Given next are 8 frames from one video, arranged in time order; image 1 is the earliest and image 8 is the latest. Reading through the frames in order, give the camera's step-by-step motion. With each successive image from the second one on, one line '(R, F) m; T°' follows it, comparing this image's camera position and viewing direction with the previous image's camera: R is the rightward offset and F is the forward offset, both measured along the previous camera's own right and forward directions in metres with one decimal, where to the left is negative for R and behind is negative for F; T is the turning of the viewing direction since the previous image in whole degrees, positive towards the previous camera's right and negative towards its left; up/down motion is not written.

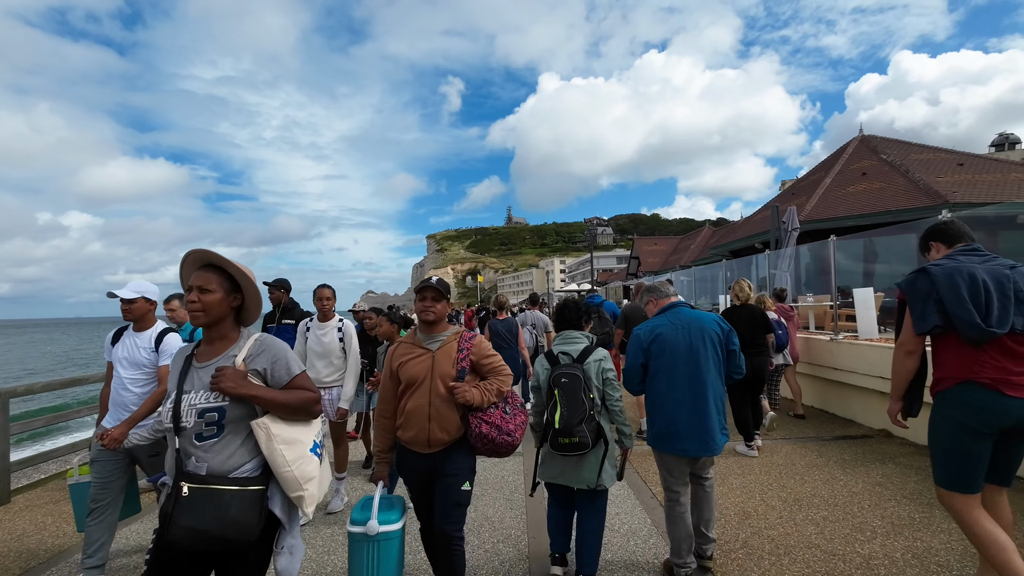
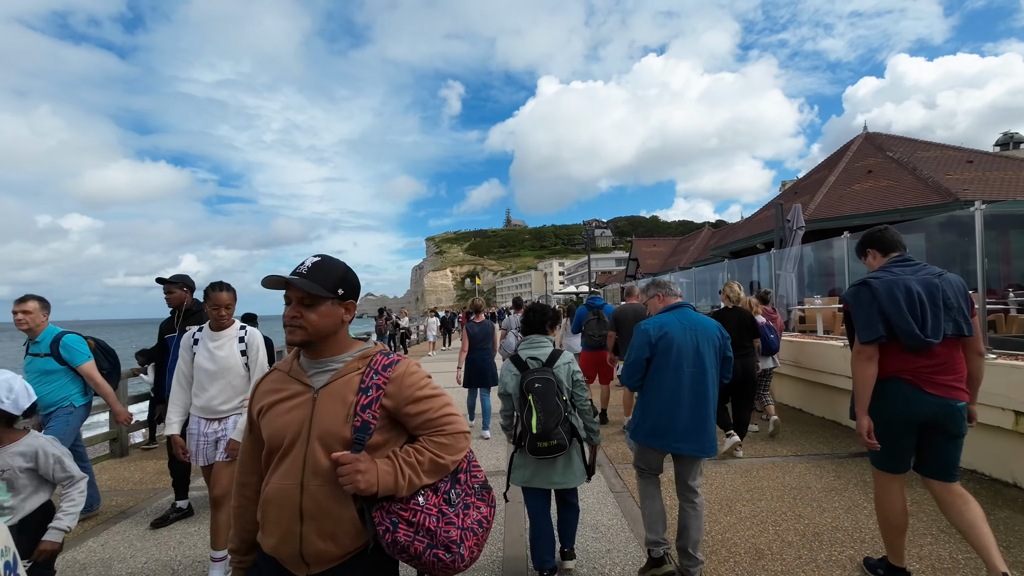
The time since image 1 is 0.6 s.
(+0.2, +0.5) m; 0°
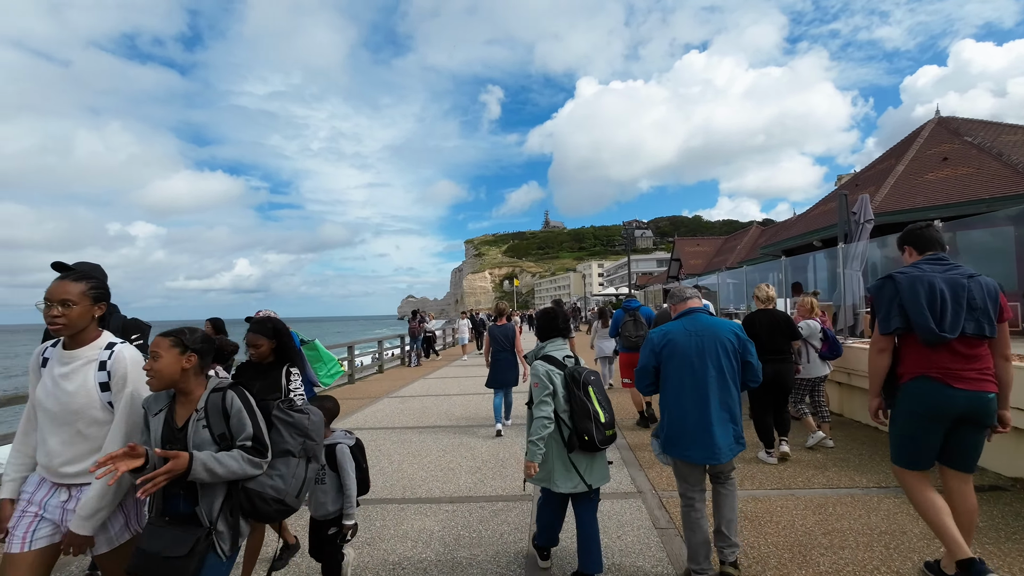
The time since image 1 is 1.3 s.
(+0.1, +0.6) m; -5°
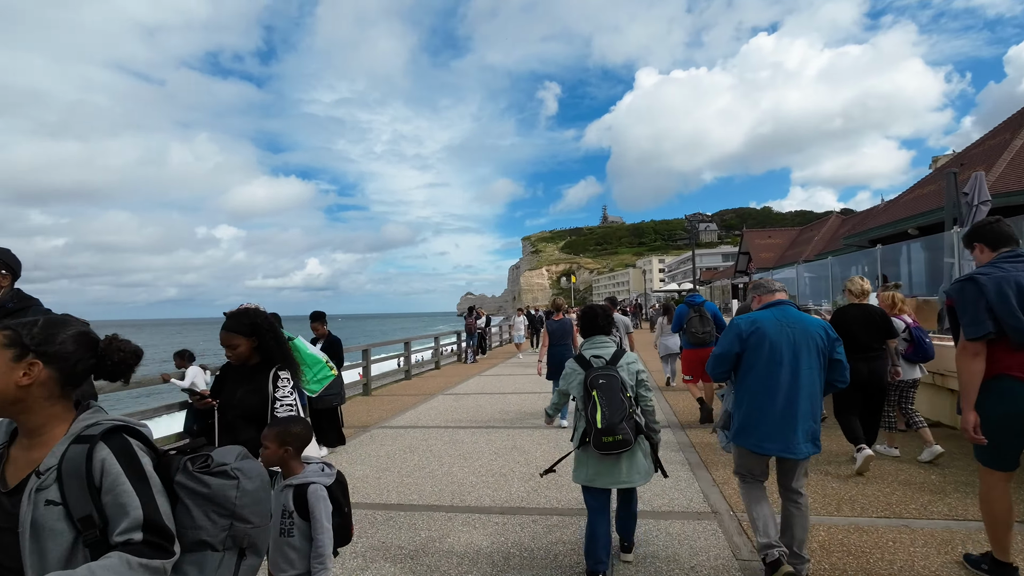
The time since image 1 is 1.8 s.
(0.0, +0.4) m; -7°
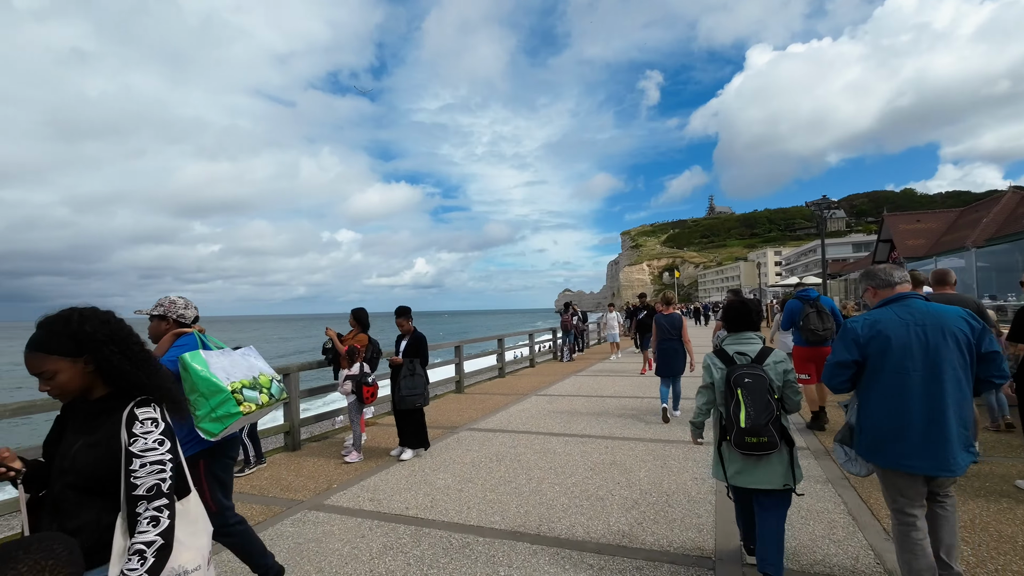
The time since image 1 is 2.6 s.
(0.0, +0.7) m; -12°
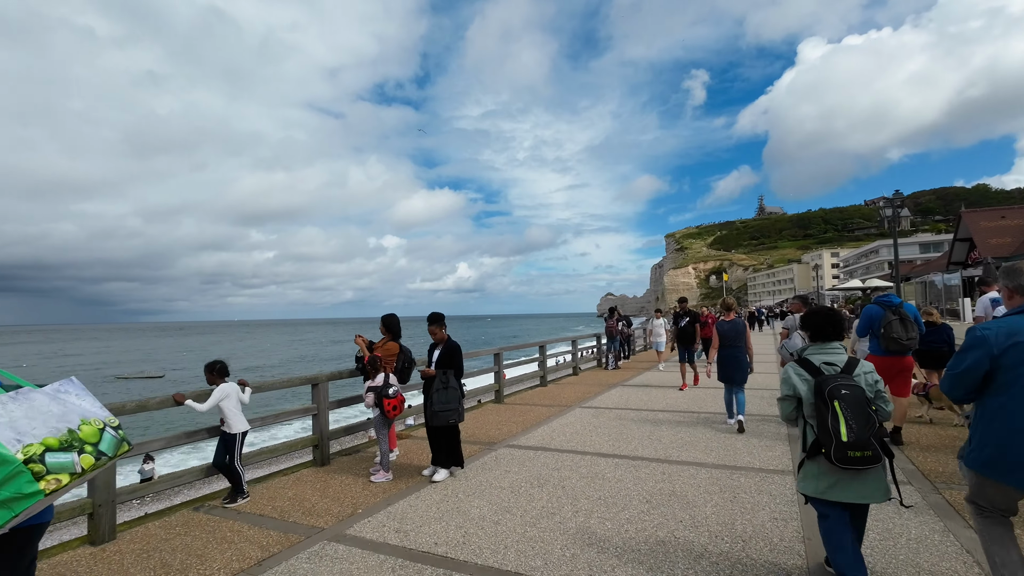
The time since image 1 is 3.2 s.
(0.0, +0.6) m; -5°
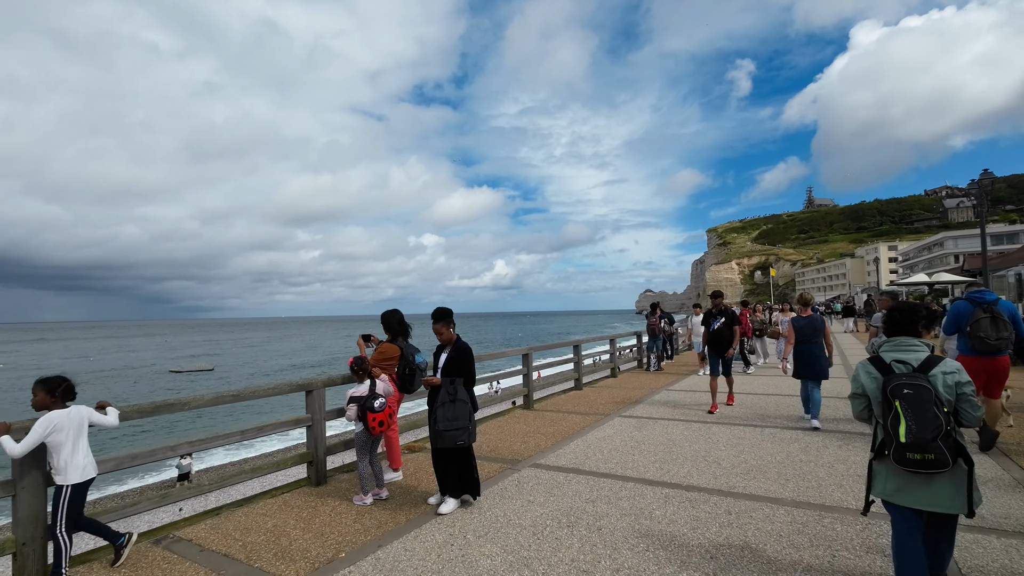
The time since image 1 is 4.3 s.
(+0.1, +1.0) m; -4°
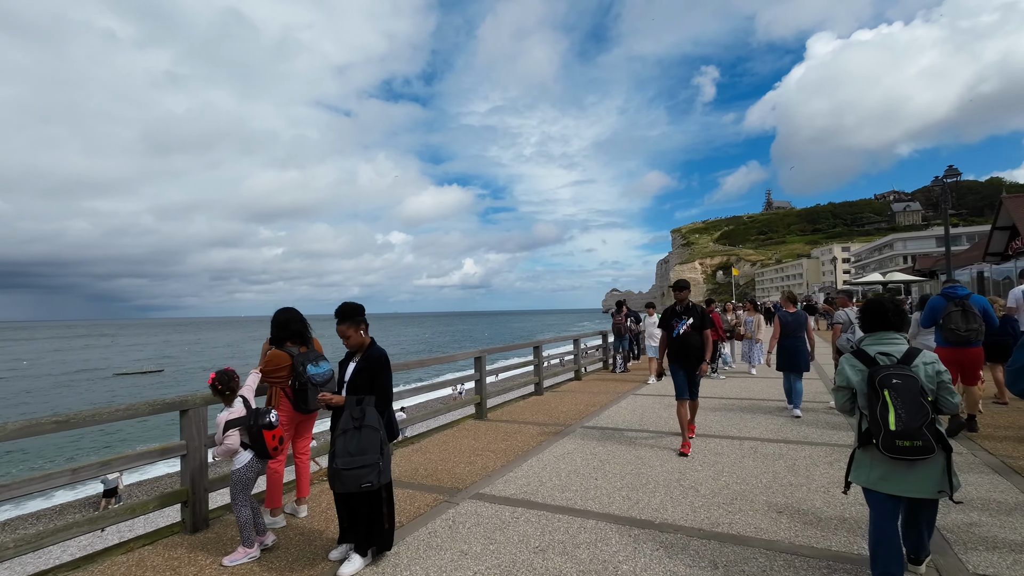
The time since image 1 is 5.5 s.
(+0.3, +1.0) m; +4°
